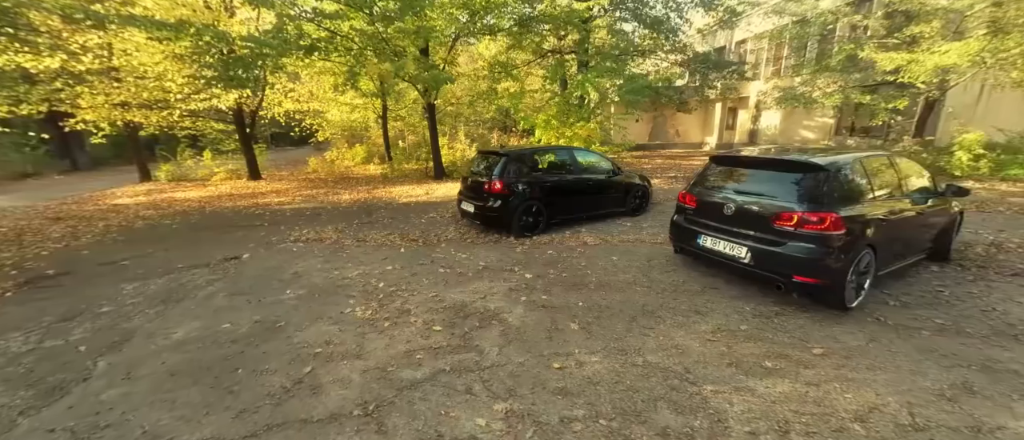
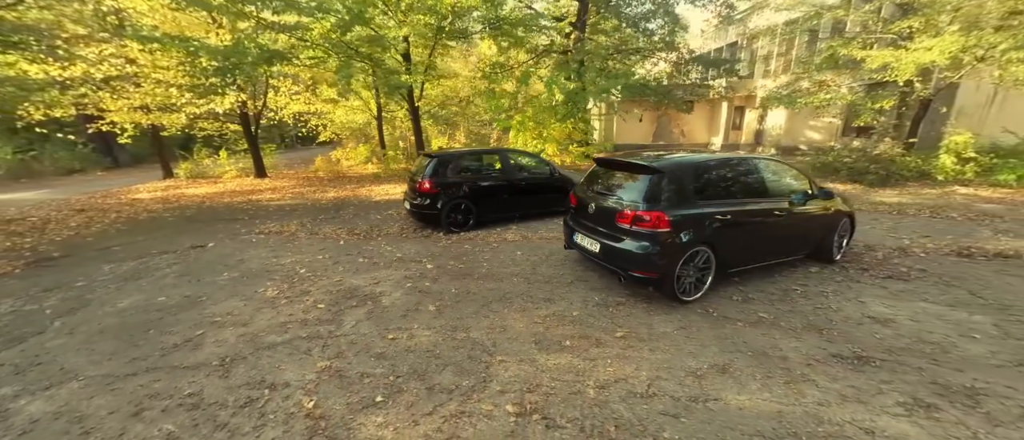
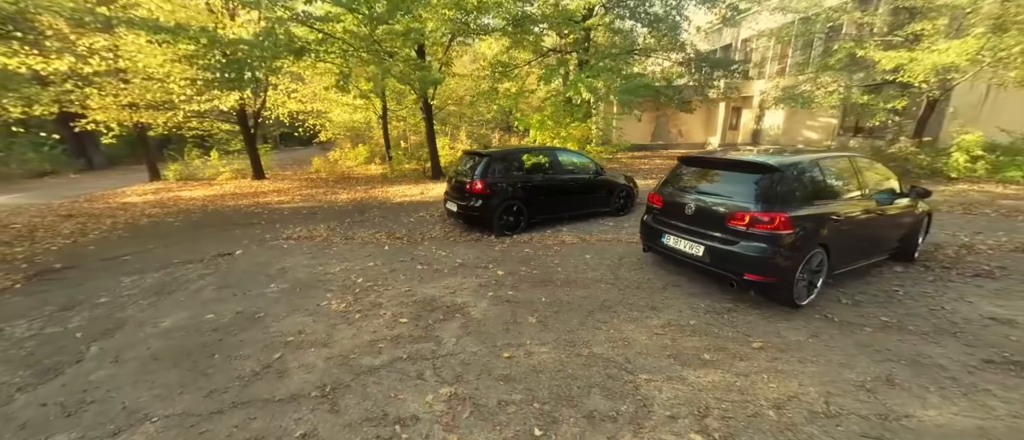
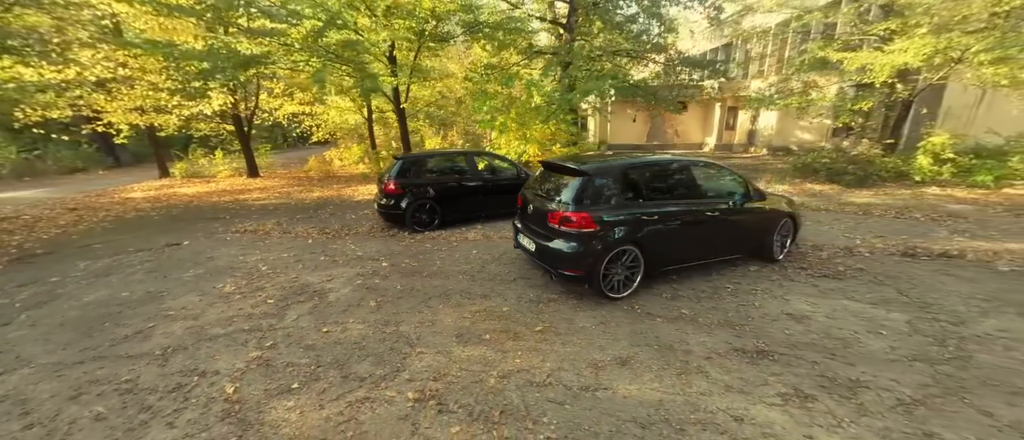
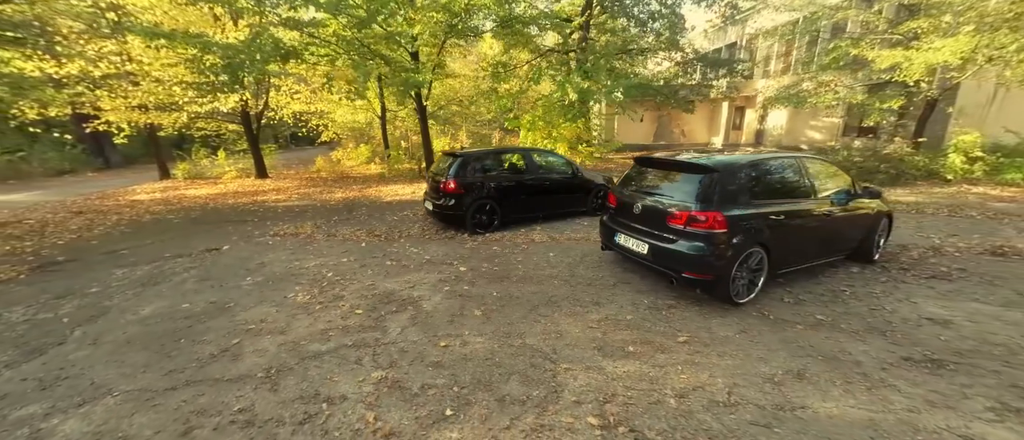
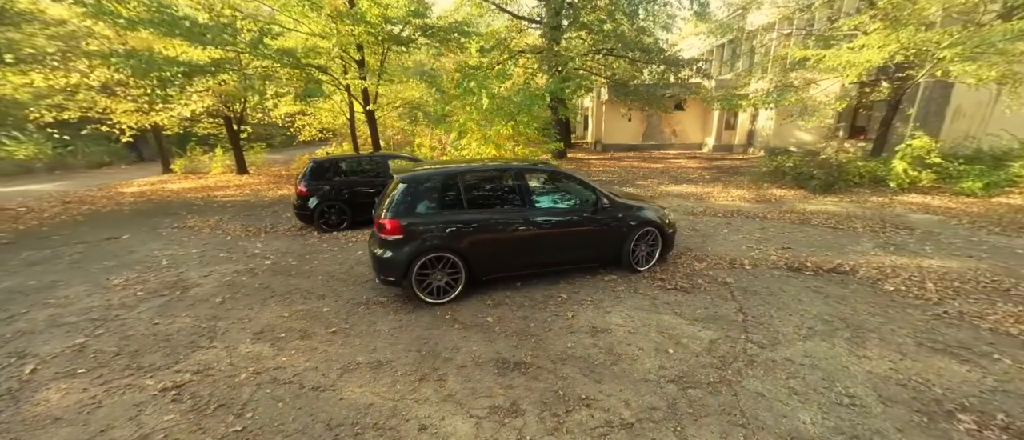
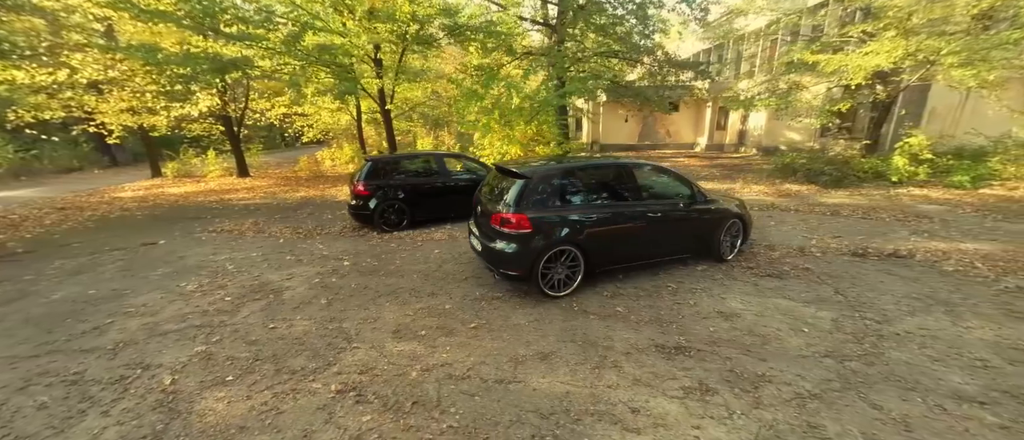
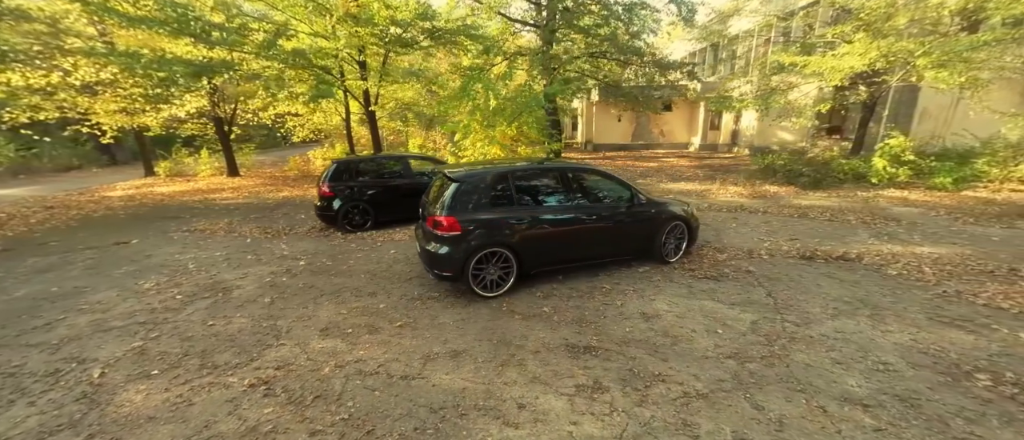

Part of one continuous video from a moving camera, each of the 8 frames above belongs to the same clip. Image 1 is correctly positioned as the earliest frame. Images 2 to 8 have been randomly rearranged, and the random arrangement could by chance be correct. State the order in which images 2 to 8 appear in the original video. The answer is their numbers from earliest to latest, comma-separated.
3, 5, 2, 4, 7, 8, 6
